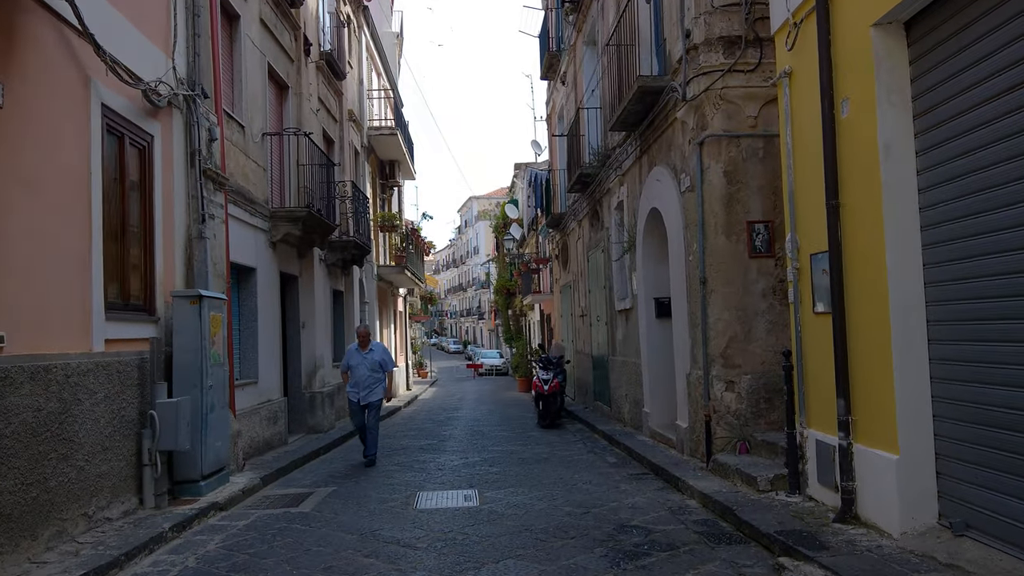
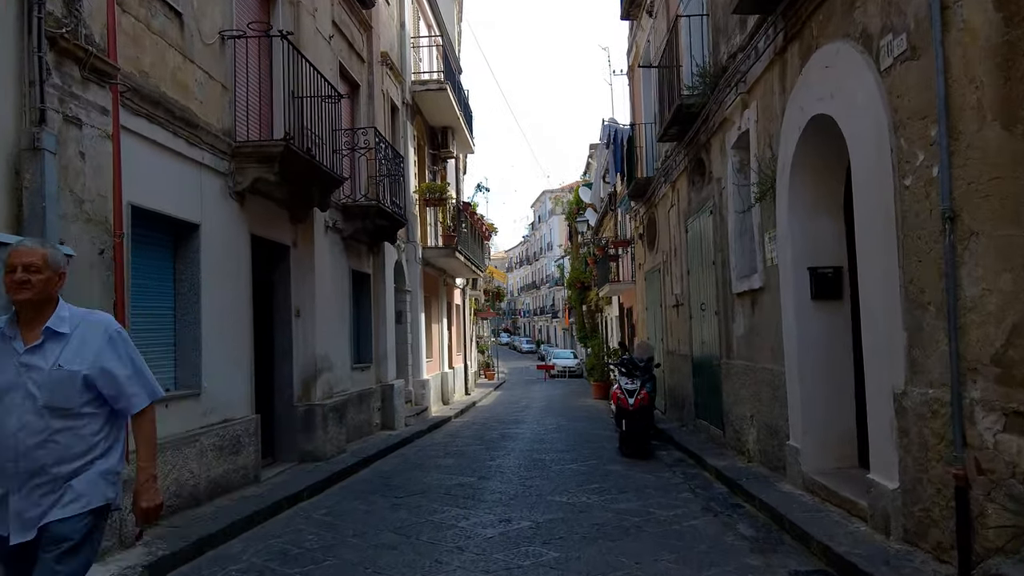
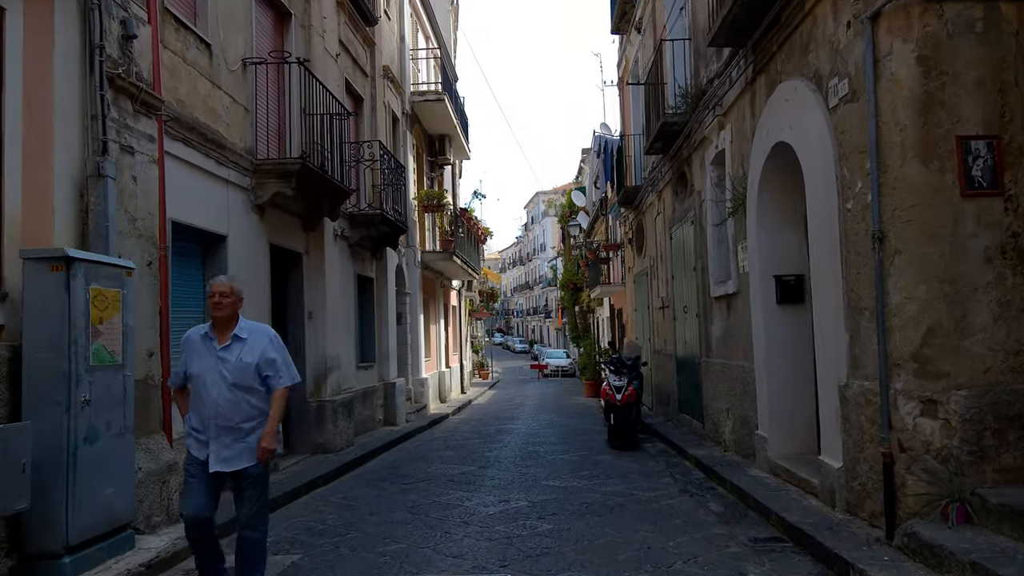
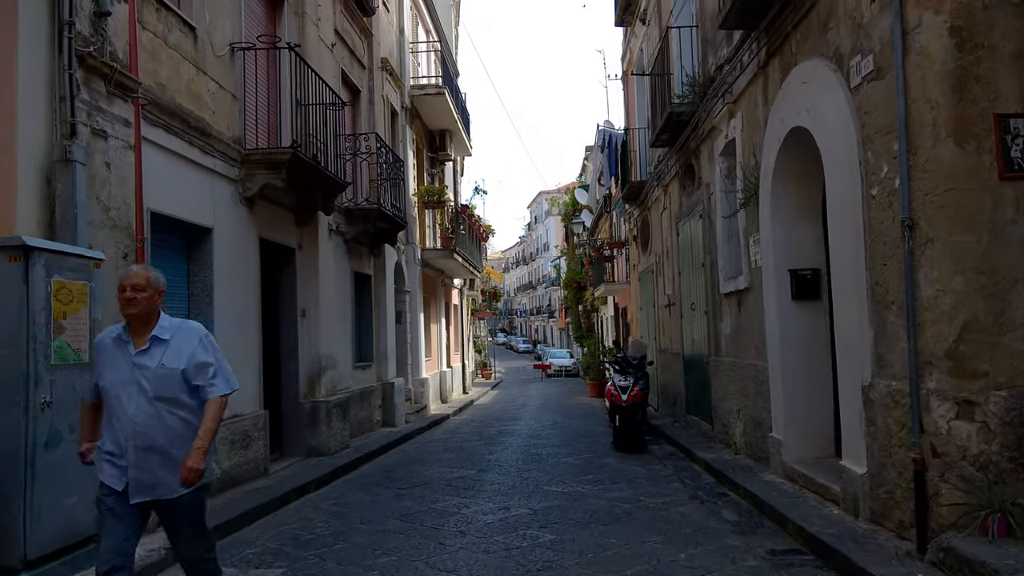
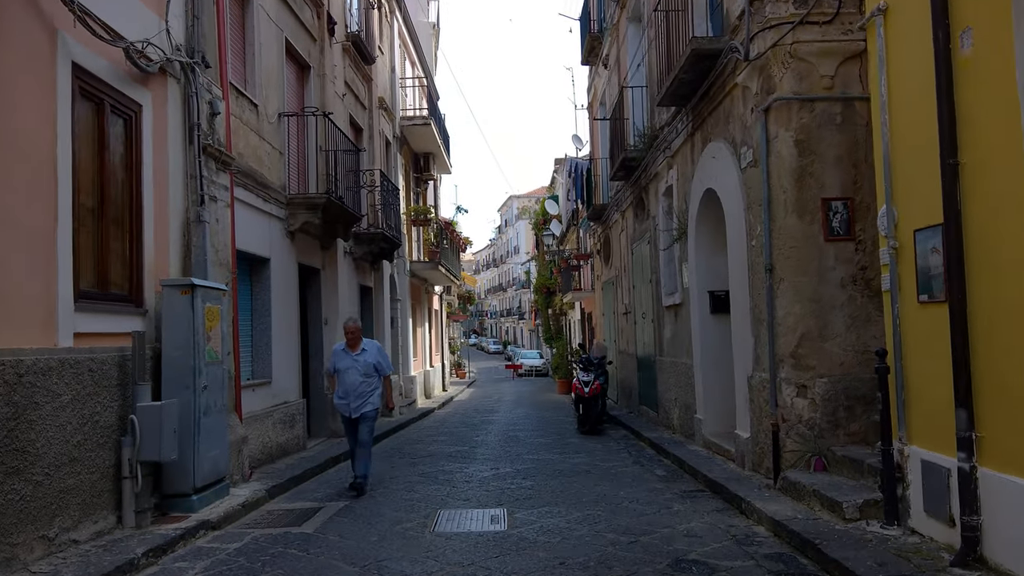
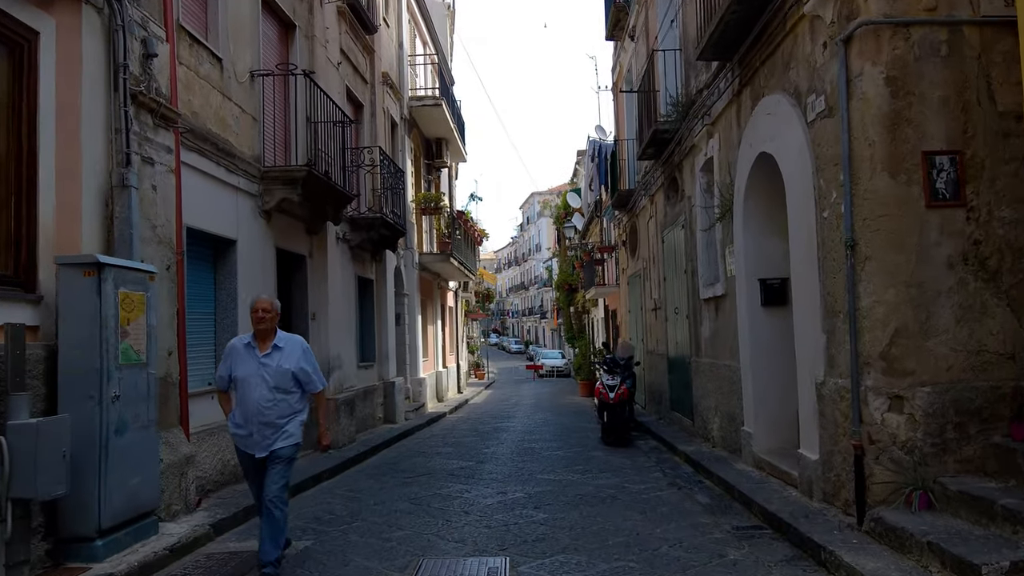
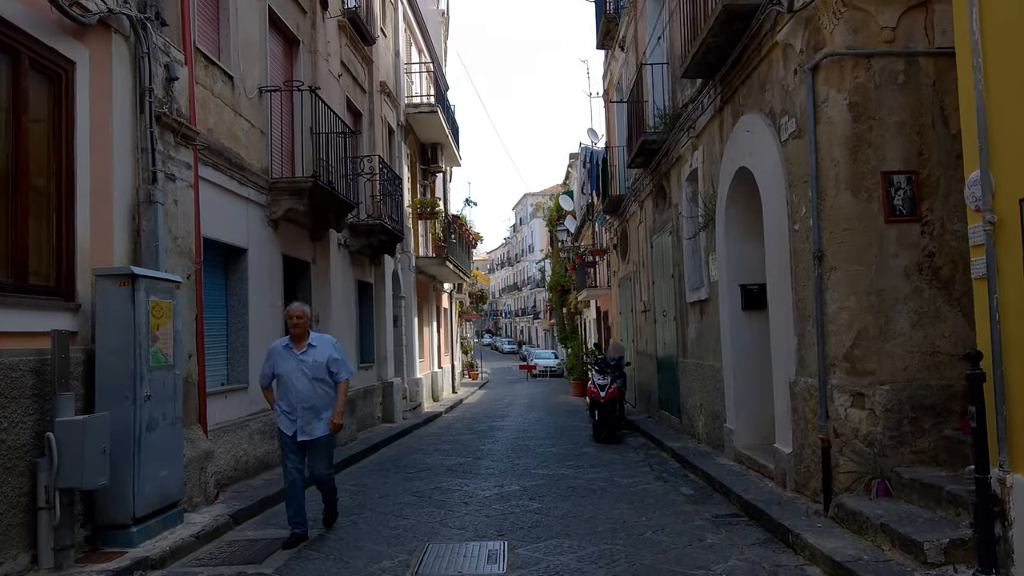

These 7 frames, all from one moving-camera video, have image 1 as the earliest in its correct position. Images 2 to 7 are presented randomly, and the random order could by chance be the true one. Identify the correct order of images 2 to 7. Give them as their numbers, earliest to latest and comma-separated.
5, 7, 6, 3, 4, 2
